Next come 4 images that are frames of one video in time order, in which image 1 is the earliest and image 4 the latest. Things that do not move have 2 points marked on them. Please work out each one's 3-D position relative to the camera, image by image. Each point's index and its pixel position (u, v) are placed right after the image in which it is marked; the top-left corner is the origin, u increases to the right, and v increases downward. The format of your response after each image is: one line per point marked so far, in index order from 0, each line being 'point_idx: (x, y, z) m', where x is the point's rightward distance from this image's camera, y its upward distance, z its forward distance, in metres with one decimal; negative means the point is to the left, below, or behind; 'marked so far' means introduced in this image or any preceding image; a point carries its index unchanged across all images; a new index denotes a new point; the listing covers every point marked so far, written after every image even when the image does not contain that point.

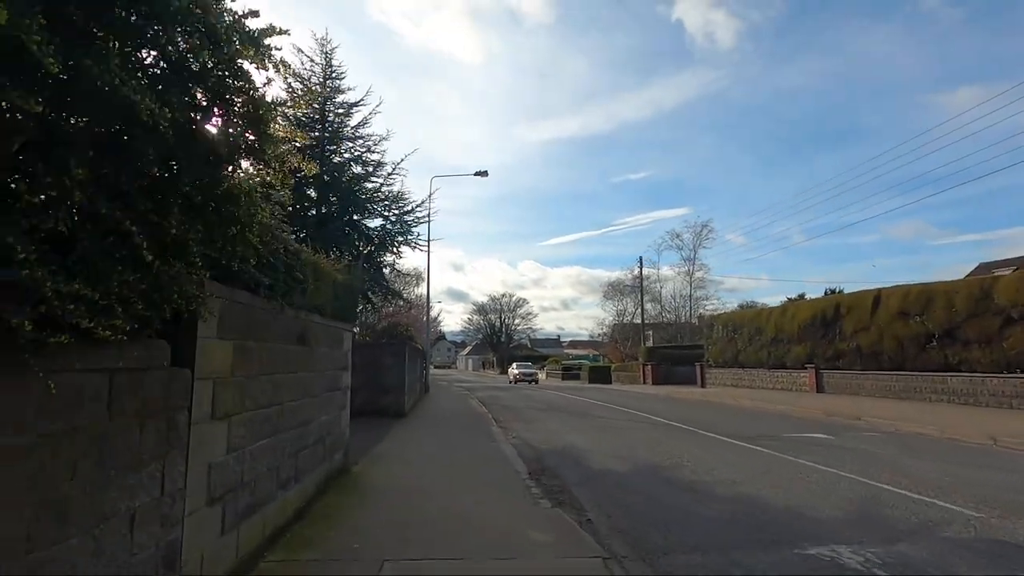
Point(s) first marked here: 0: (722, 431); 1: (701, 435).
0: (+5.5, -3.7, +13.6) m
1: (+4.5, -3.6, +12.6) m
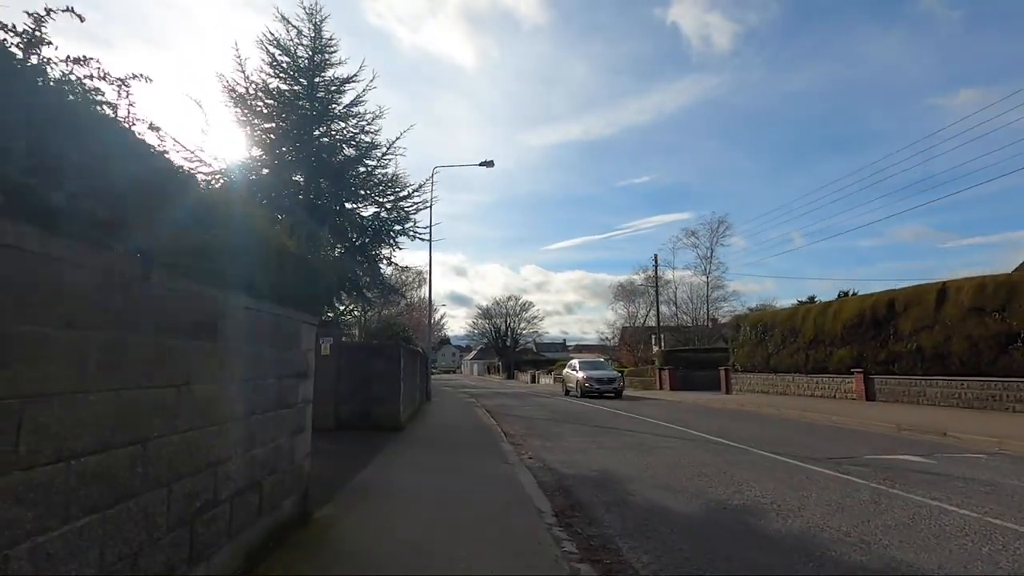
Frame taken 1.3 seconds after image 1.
0: (+5.8, -3.5, +11.1) m
1: (+4.9, -3.3, +10.2) m
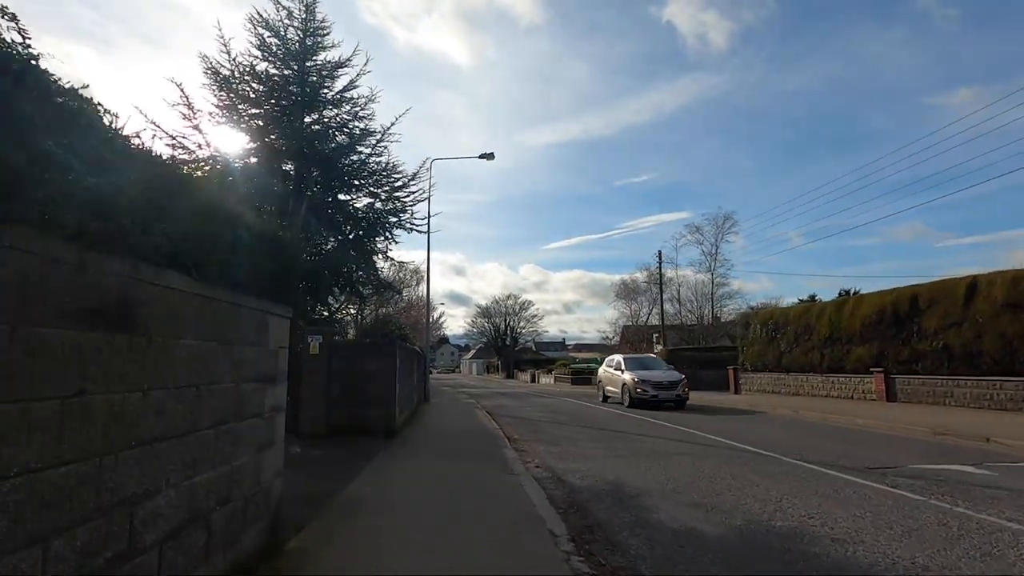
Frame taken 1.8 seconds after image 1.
0: (+5.9, -3.3, +10.2) m
1: (+5.0, -3.1, +9.2) m
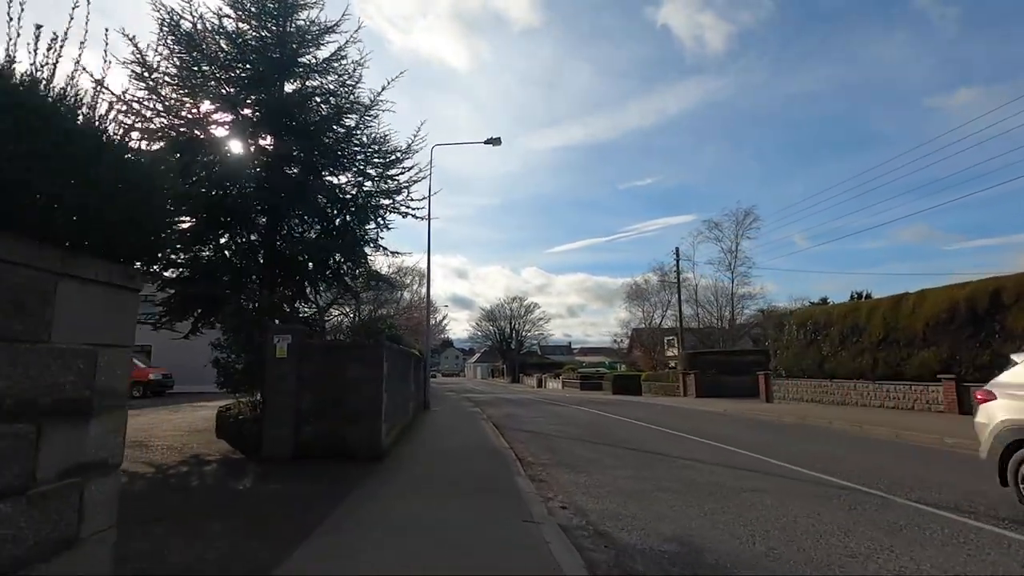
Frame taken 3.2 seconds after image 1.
0: (+6.2, -3.0, +7.6) m
1: (+5.2, -2.9, +6.7) m
